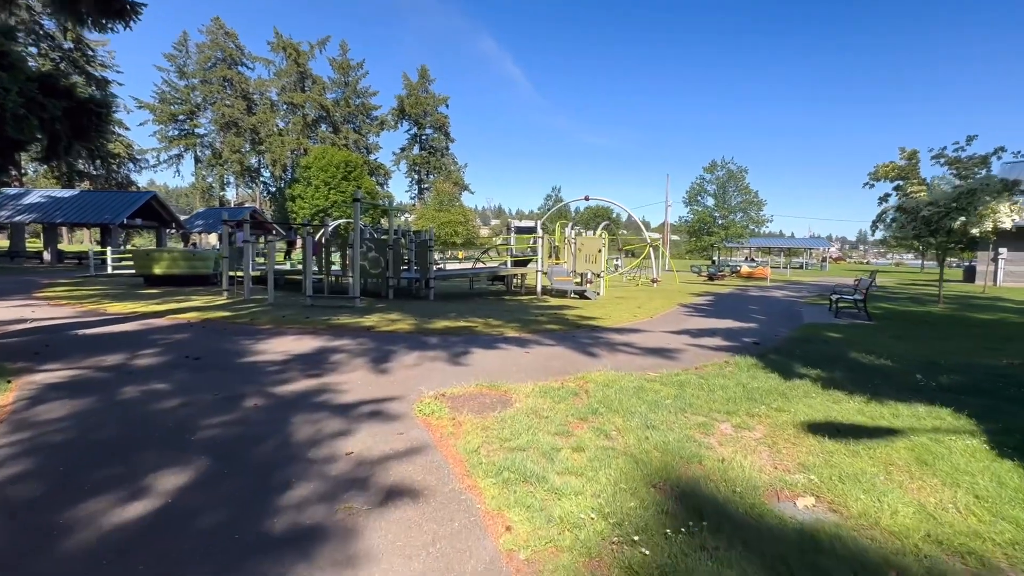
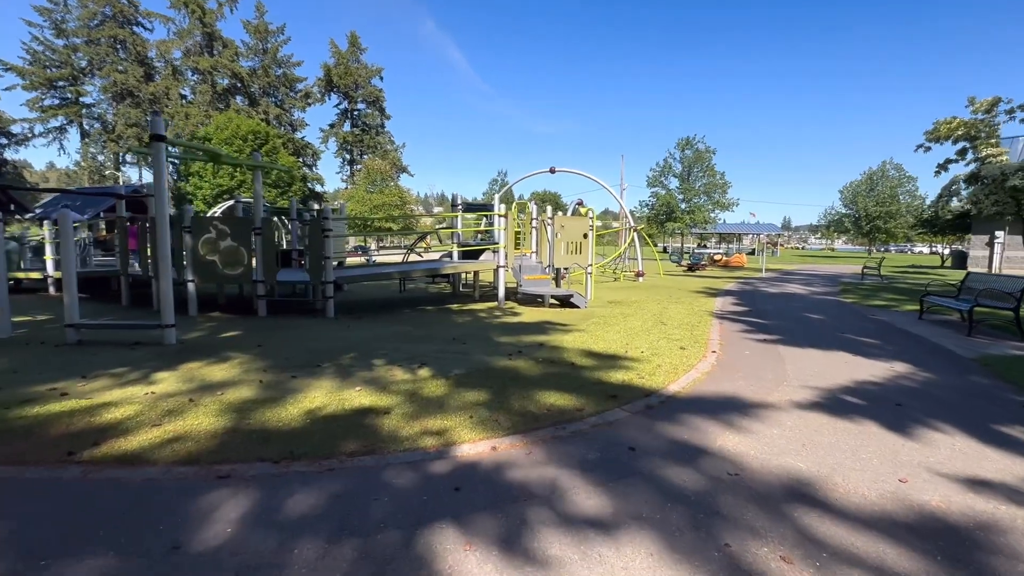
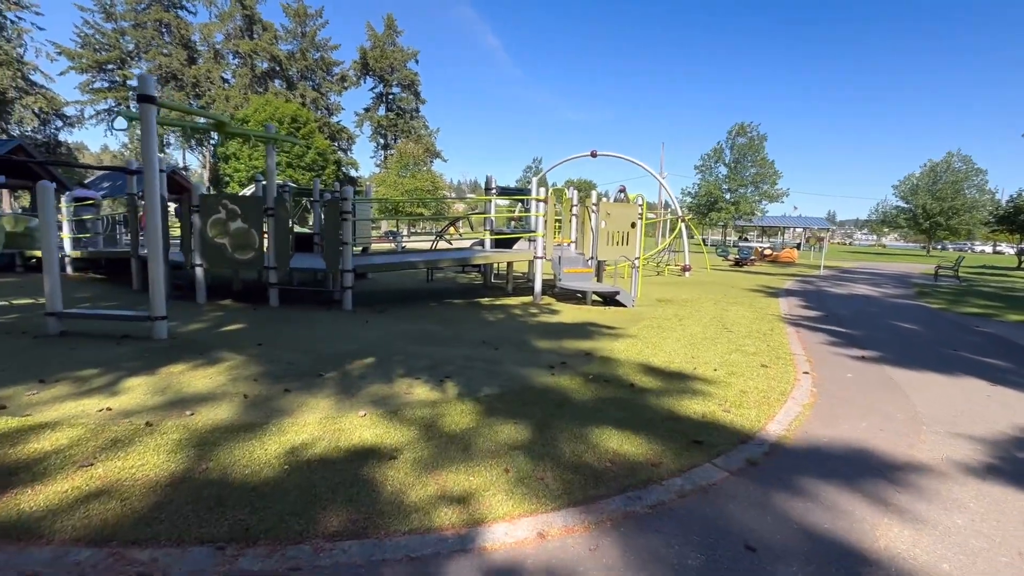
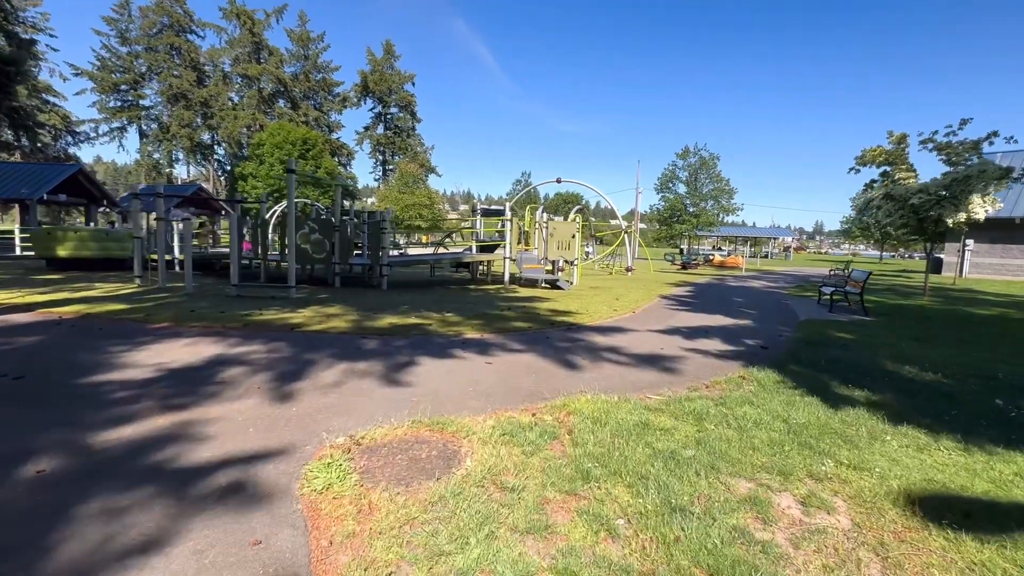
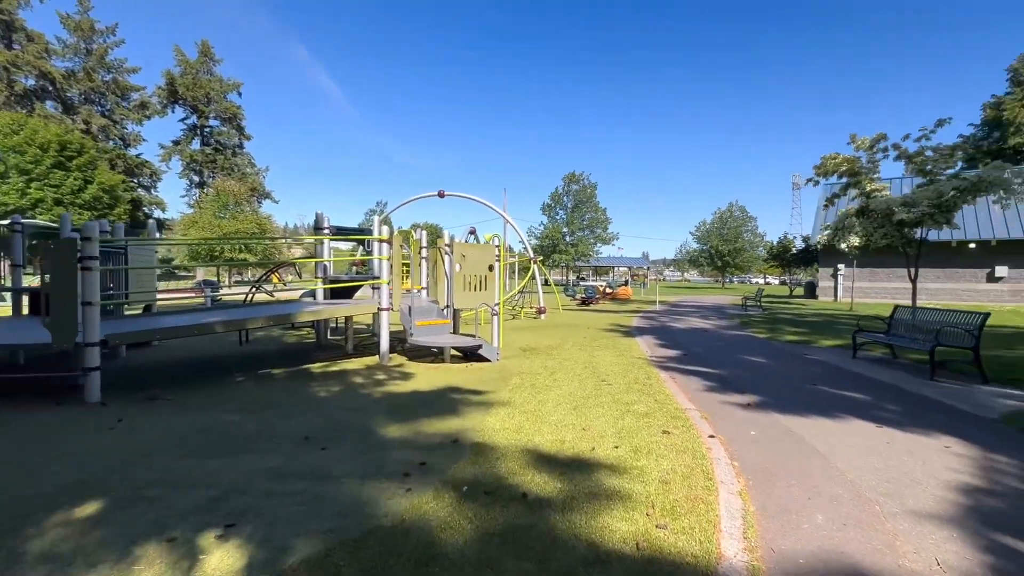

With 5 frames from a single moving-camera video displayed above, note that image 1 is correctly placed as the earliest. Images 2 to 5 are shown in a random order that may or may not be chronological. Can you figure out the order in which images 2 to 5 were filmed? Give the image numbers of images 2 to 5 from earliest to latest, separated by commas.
4, 2, 3, 5
